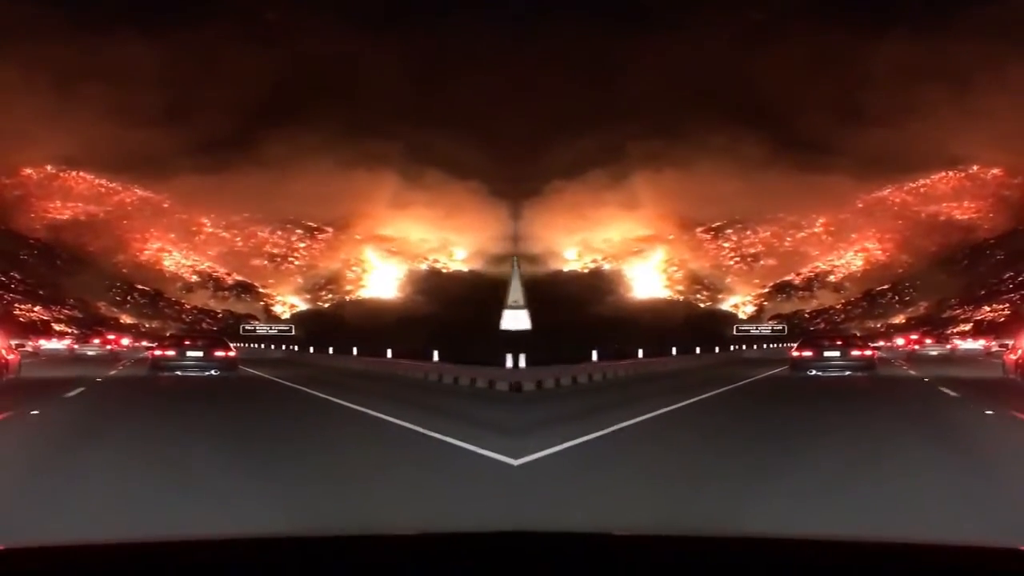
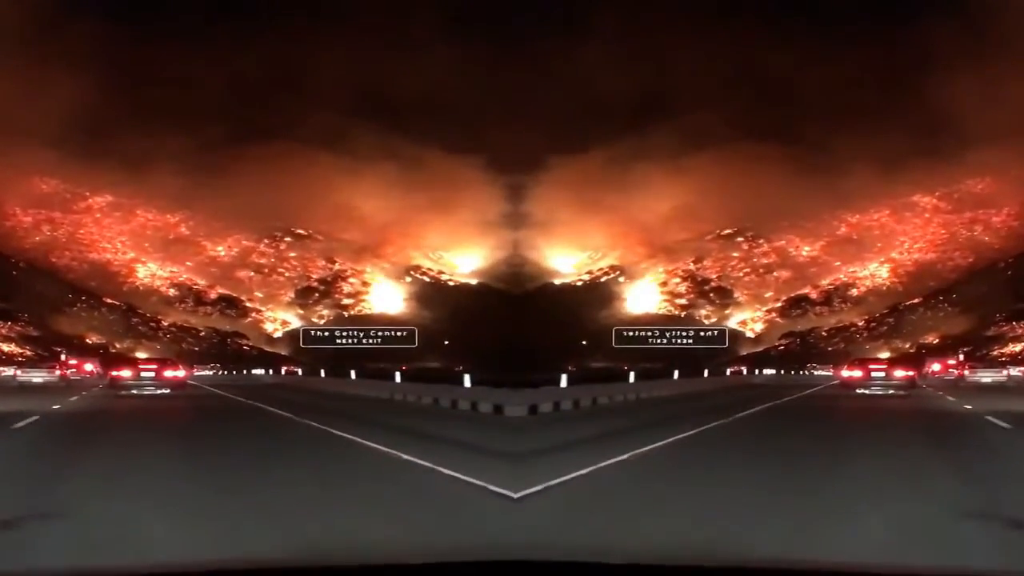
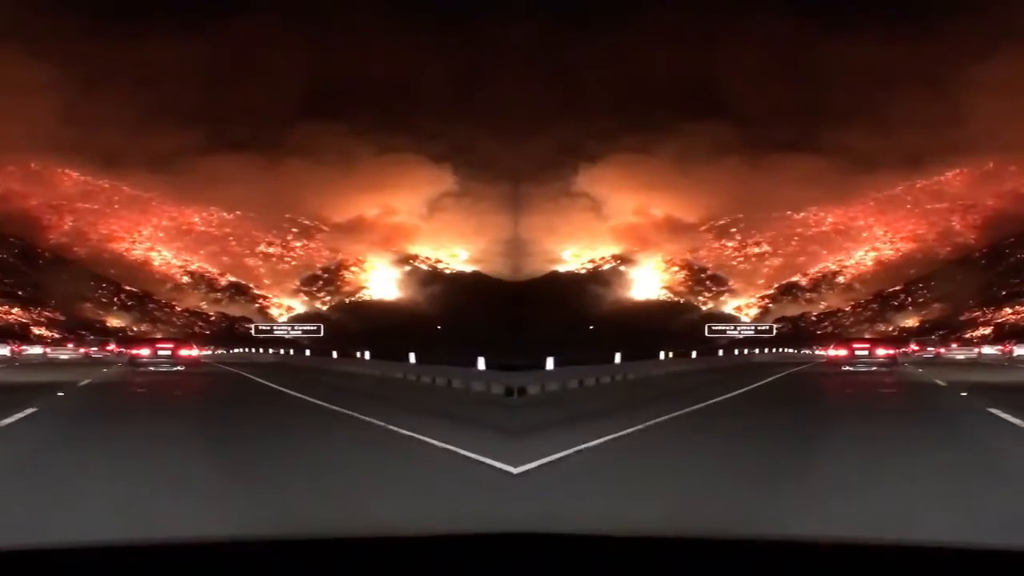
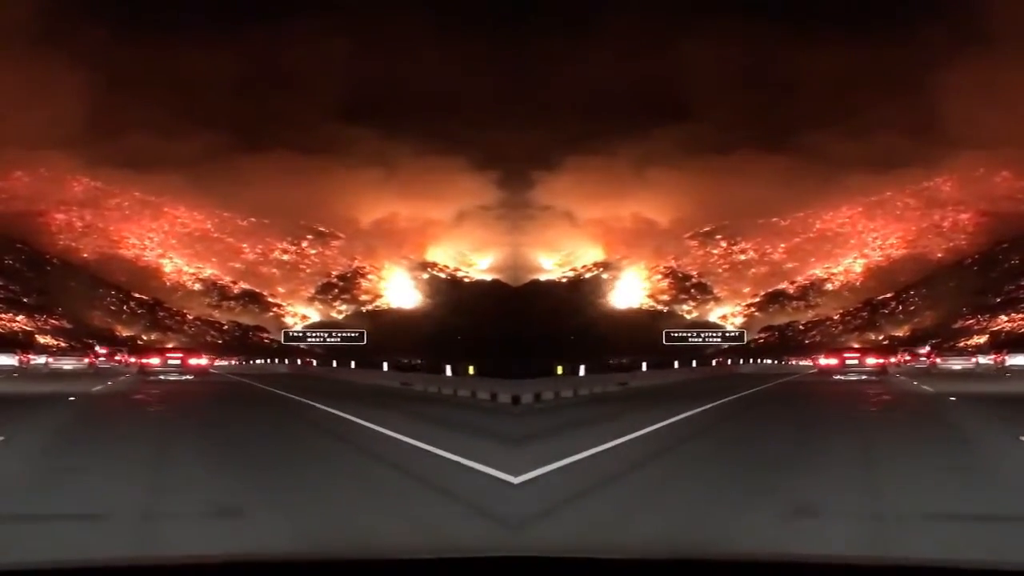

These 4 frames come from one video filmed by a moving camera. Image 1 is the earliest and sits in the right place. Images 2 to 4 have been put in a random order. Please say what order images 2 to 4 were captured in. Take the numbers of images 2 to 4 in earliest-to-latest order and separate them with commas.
3, 4, 2
